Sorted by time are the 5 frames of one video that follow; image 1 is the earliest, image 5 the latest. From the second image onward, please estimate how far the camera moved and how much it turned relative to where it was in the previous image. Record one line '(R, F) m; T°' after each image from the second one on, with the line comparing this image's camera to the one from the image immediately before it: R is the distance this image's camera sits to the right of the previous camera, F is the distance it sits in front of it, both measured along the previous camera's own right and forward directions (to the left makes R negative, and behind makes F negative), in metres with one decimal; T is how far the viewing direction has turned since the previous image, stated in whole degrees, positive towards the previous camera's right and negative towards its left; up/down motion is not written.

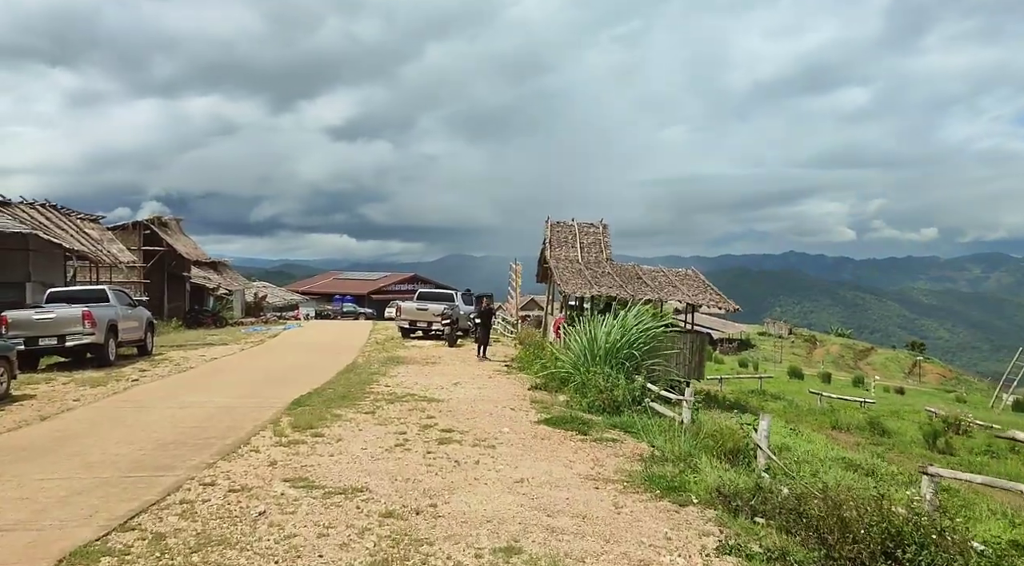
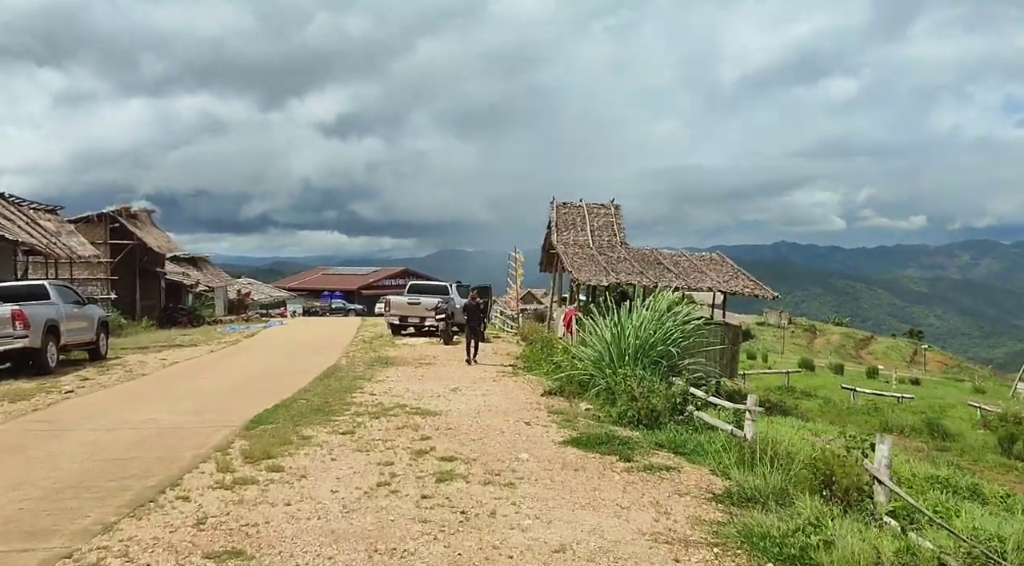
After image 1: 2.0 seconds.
(-0.3, +2.5) m; +1°
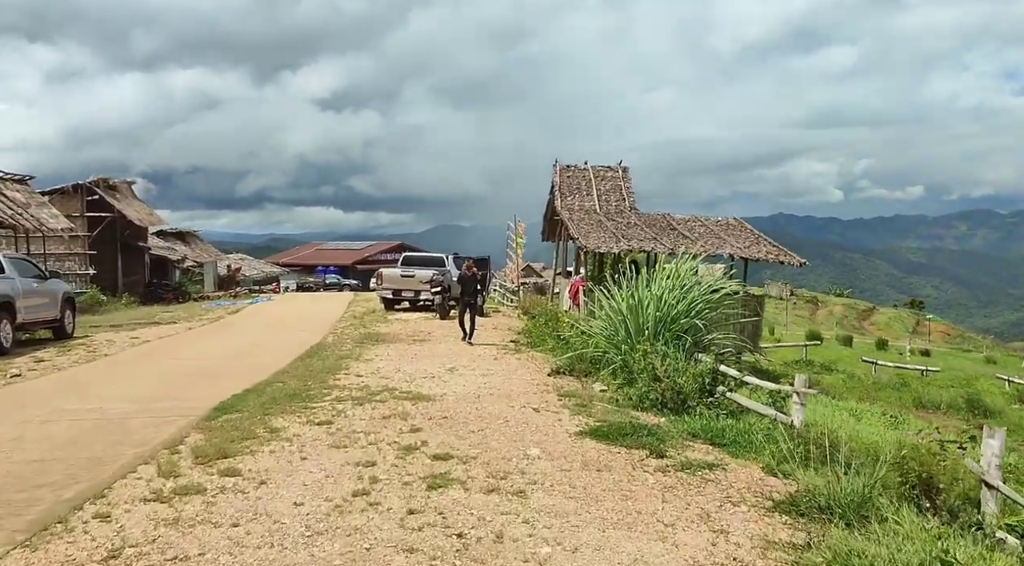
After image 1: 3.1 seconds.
(-0.1, +1.5) m; 0°
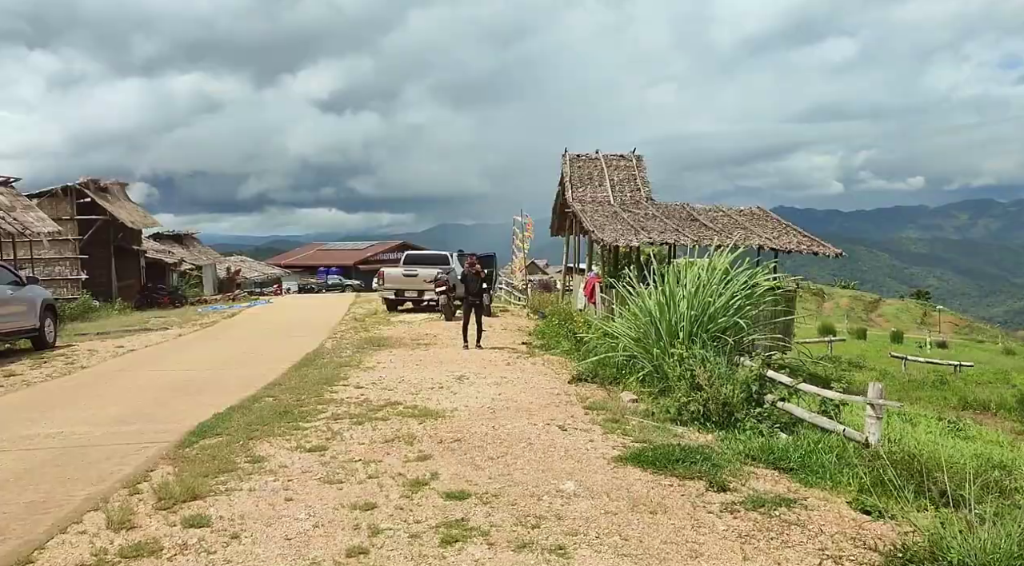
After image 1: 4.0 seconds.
(-0.2, +1.2) m; 0°
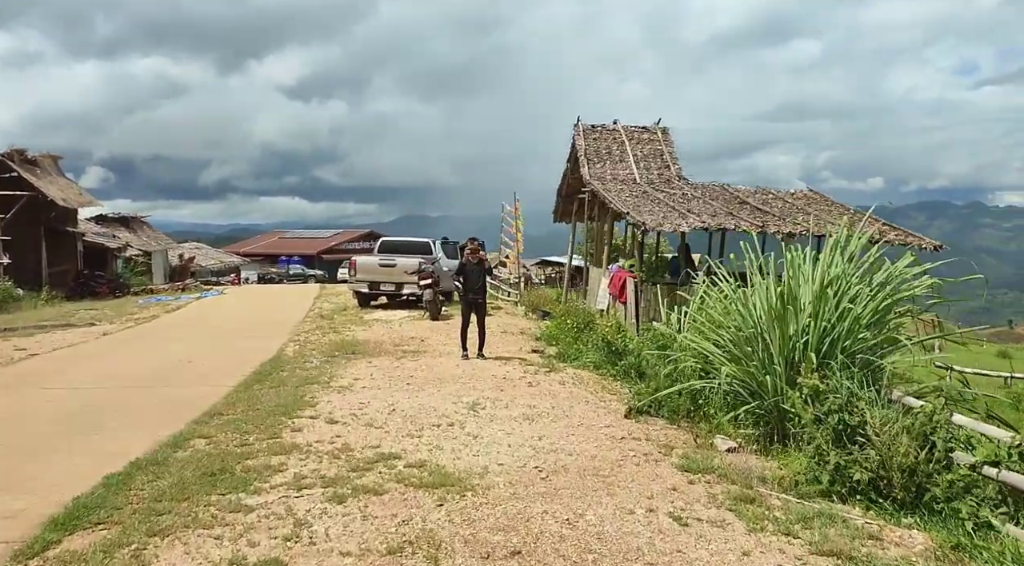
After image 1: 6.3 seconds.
(-0.7, +3.0) m; +3°
